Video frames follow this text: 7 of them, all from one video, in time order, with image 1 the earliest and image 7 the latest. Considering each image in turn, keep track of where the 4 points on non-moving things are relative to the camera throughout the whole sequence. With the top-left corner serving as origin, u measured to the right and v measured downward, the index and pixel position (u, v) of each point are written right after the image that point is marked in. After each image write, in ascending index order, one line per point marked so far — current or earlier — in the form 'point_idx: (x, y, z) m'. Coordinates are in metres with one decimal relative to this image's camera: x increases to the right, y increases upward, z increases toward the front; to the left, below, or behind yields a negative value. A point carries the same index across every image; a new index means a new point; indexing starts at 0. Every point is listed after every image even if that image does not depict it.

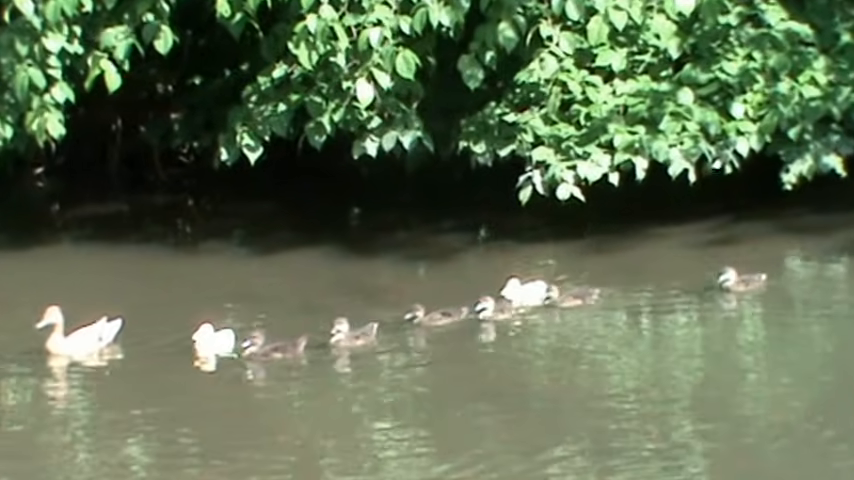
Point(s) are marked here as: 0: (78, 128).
0: (-2.6, +0.9, +12.2) m
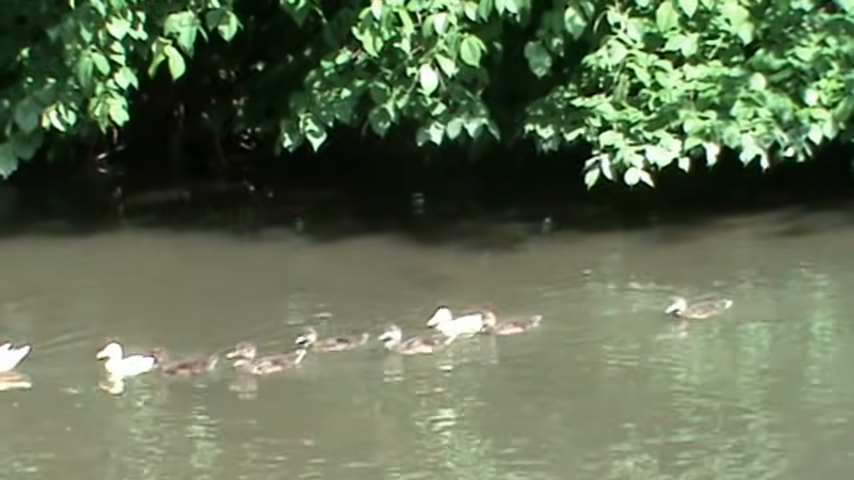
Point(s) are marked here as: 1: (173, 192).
0: (-2.1, +1.0, +12.1) m
1: (-1.8, +0.3, +11.5) m
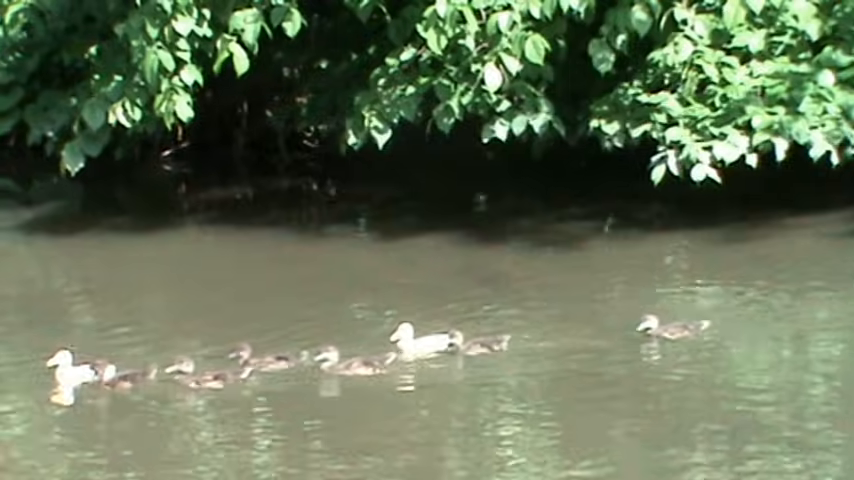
0: (-1.7, +1.0, +12.2) m
1: (-1.4, +0.3, +11.5) m
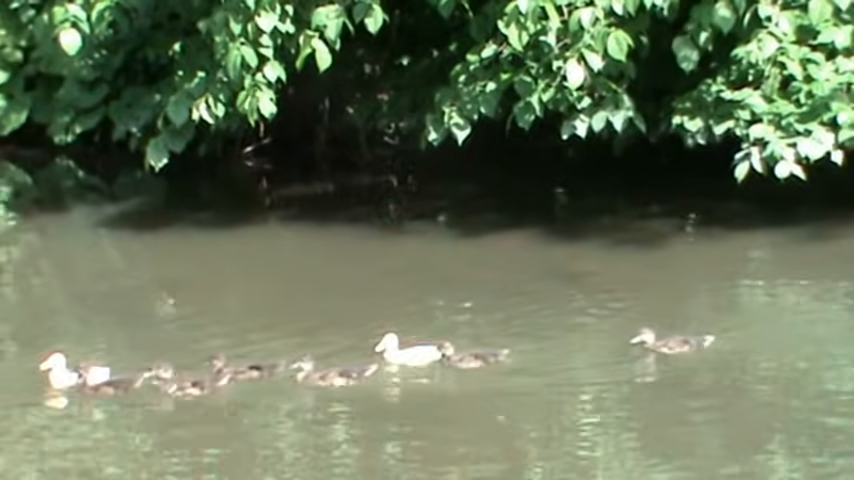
0: (-1.1, +1.0, +12.2) m
1: (-0.8, +0.4, +11.6) m
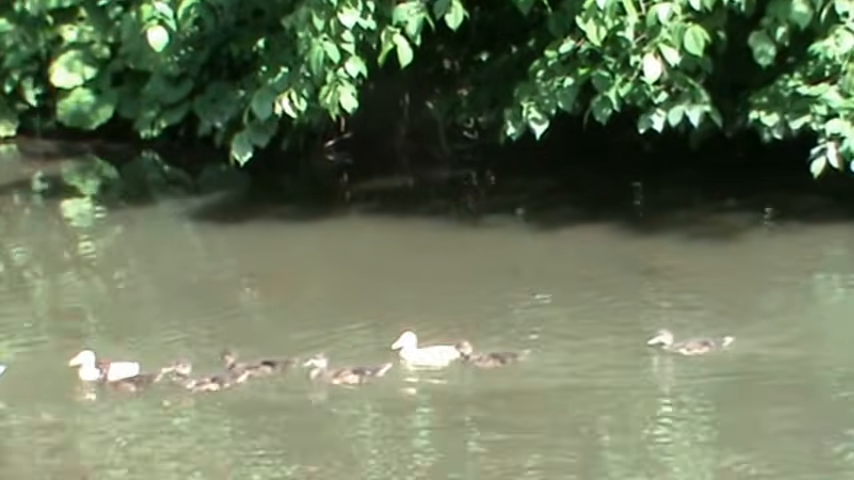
0: (-0.5, +1.1, +12.4) m
1: (-0.2, +0.4, +11.7) m
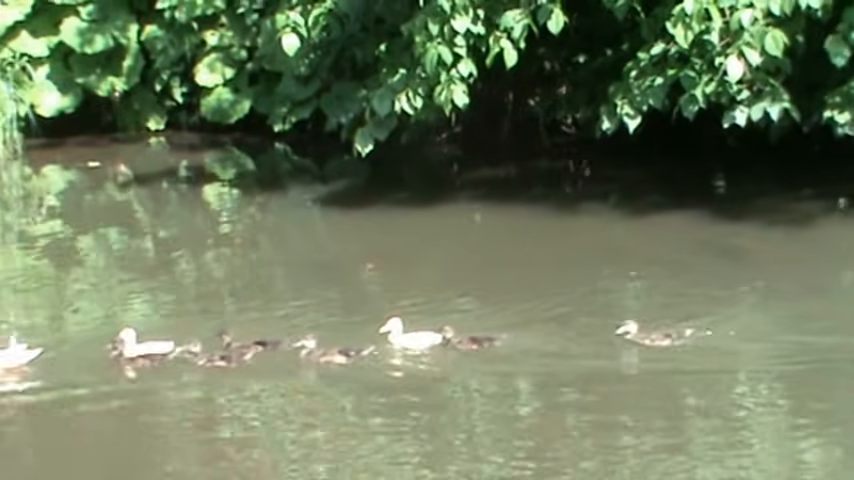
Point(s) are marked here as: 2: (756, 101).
0: (+0.4, +1.2, +13.5) m
1: (+0.6, +0.6, +12.9) m
2: (+2.2, +0.9, +11.0) m
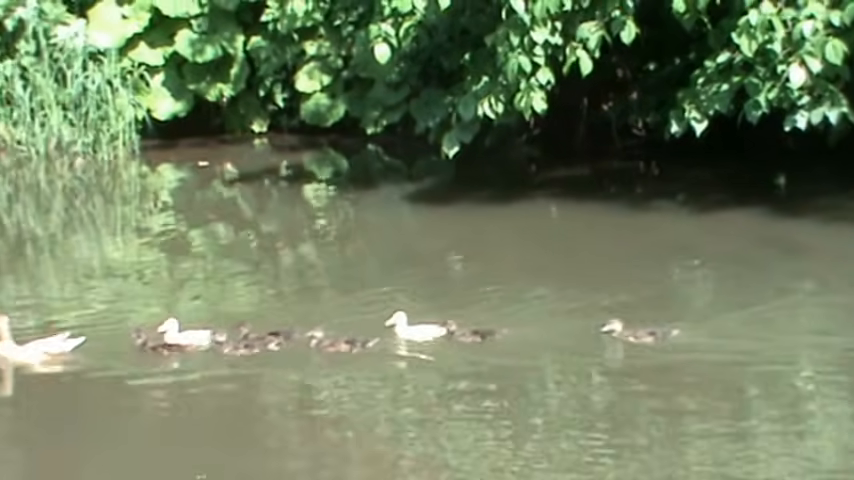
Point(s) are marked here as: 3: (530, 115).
0: (+1.1, +1.3, +14.4) m
1: (+1.3, +0.6, +13.8) m
2: (+2.8, +1.0, +11.9) m
3: (+0.8, +0.9, +12.1) m
